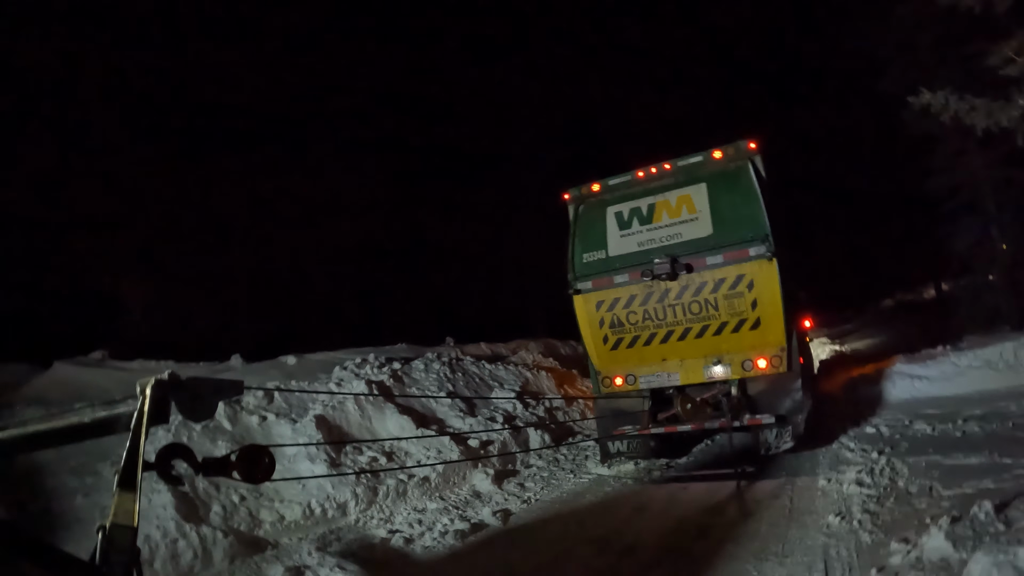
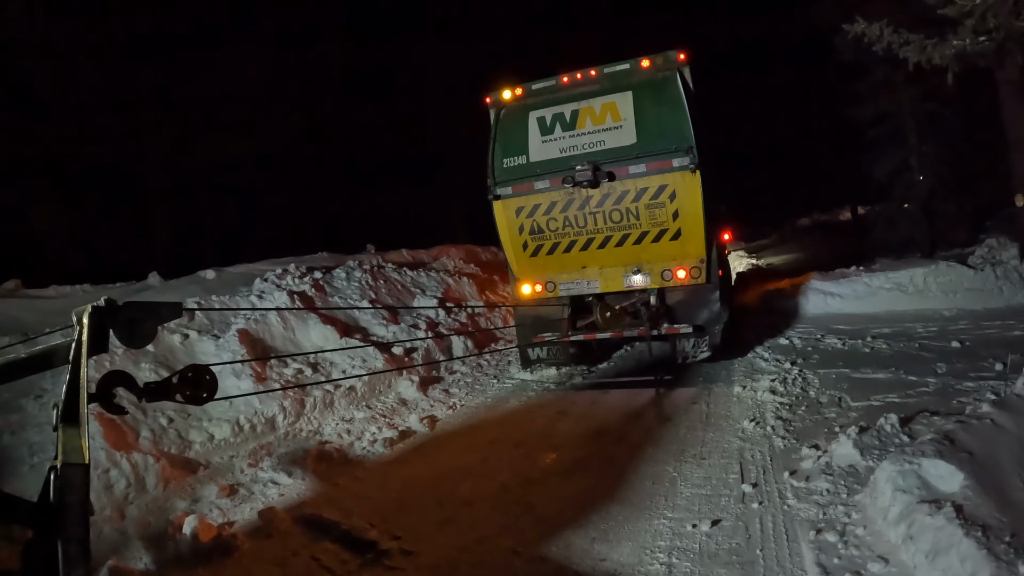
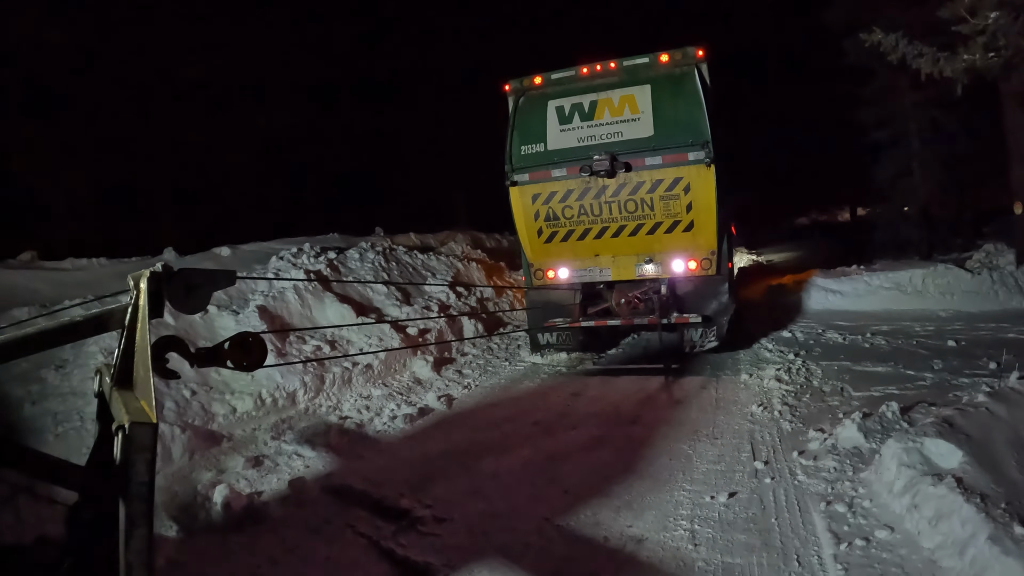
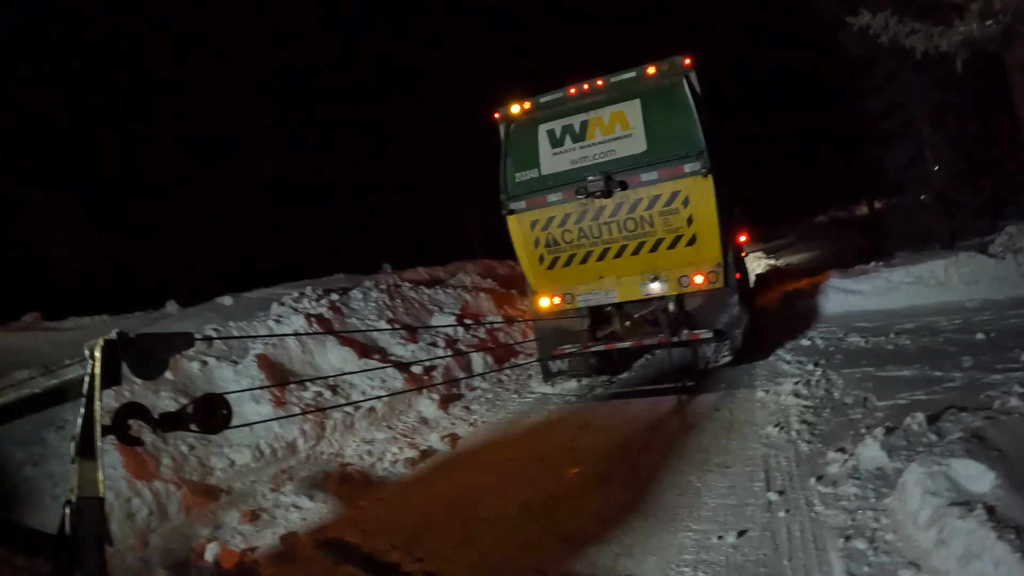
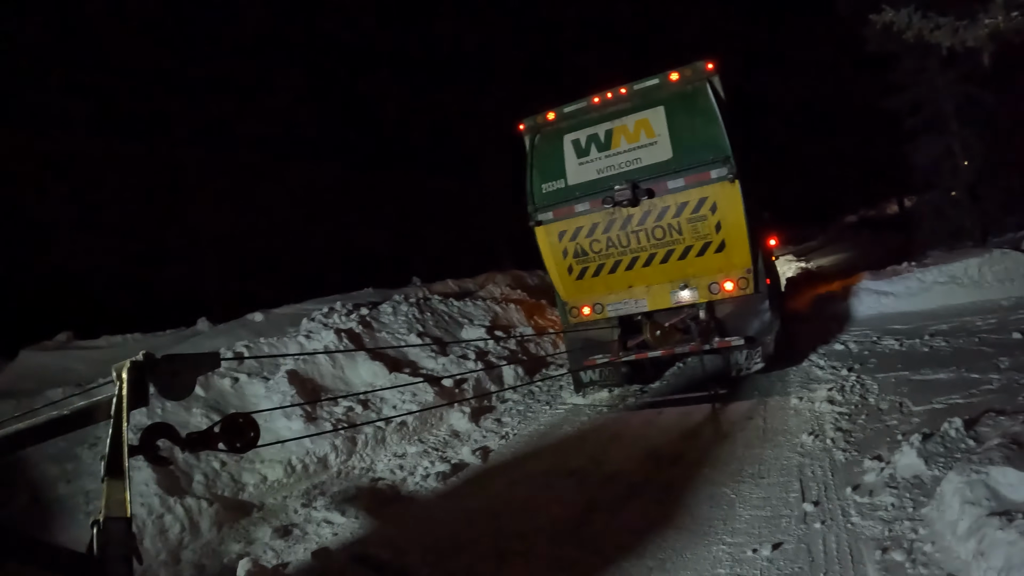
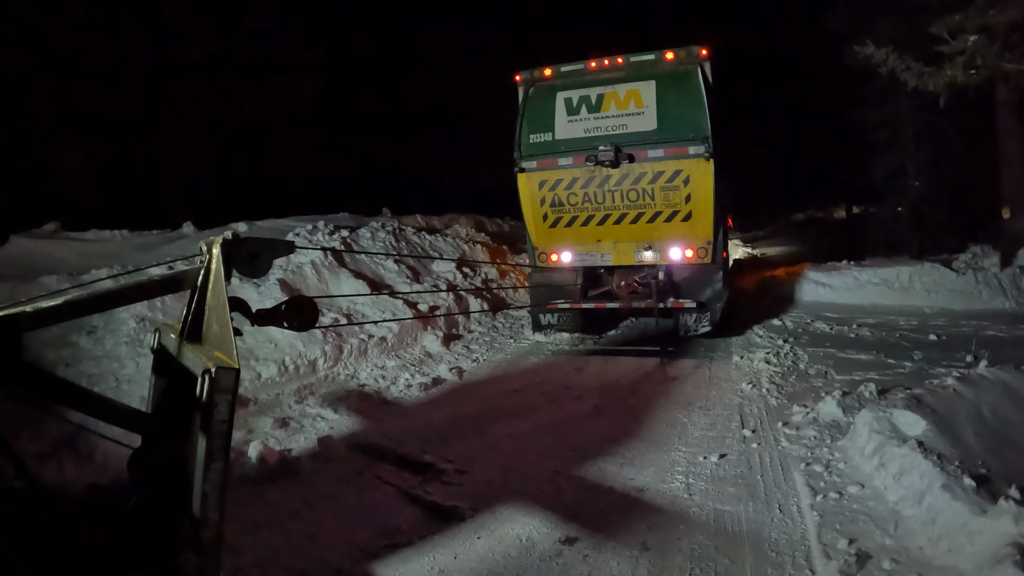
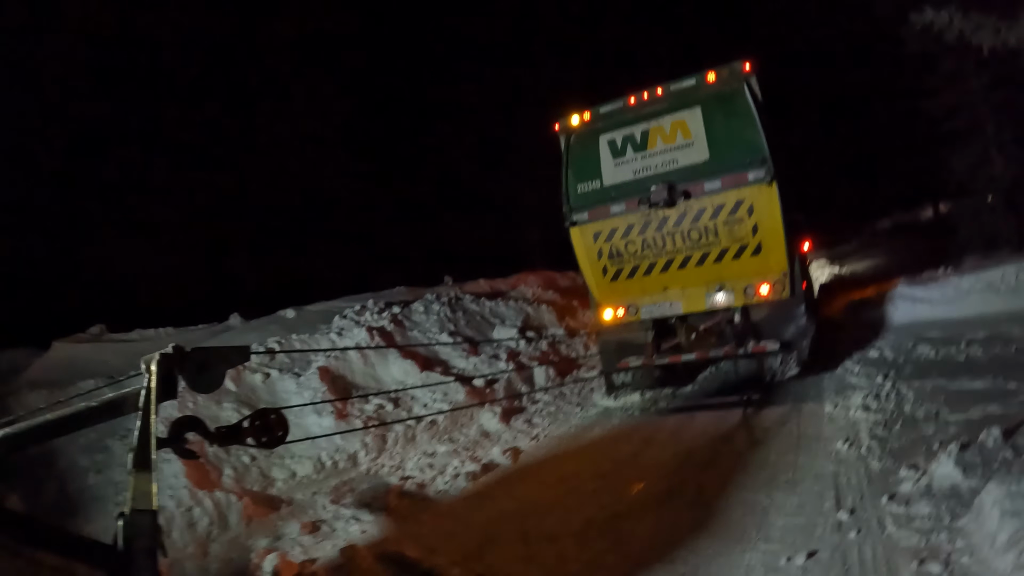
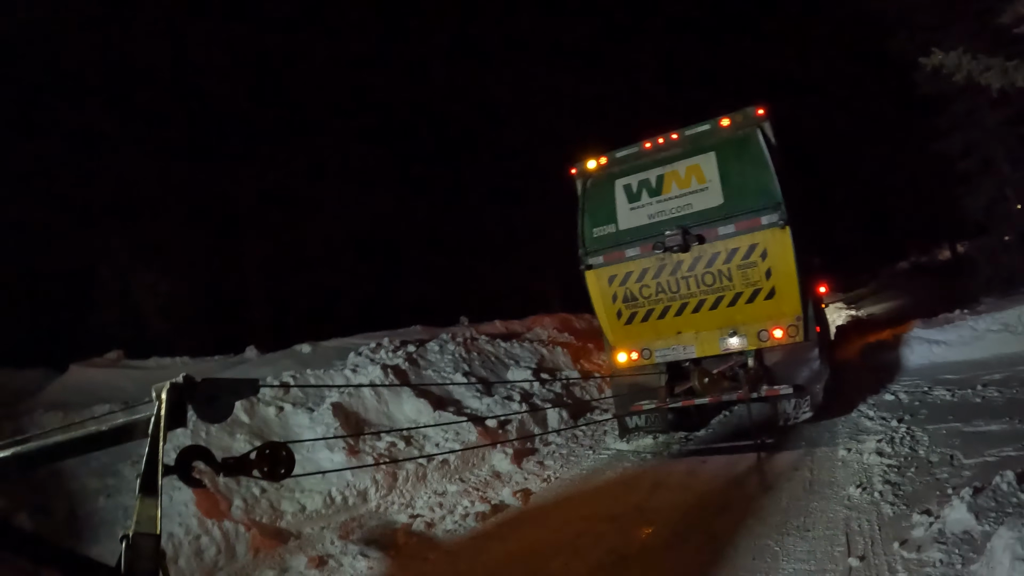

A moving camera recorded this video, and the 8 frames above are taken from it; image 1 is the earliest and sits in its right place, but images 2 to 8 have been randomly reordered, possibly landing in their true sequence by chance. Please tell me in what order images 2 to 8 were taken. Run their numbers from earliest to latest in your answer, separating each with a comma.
8, 7, 5, 4, 2, 3, 6
